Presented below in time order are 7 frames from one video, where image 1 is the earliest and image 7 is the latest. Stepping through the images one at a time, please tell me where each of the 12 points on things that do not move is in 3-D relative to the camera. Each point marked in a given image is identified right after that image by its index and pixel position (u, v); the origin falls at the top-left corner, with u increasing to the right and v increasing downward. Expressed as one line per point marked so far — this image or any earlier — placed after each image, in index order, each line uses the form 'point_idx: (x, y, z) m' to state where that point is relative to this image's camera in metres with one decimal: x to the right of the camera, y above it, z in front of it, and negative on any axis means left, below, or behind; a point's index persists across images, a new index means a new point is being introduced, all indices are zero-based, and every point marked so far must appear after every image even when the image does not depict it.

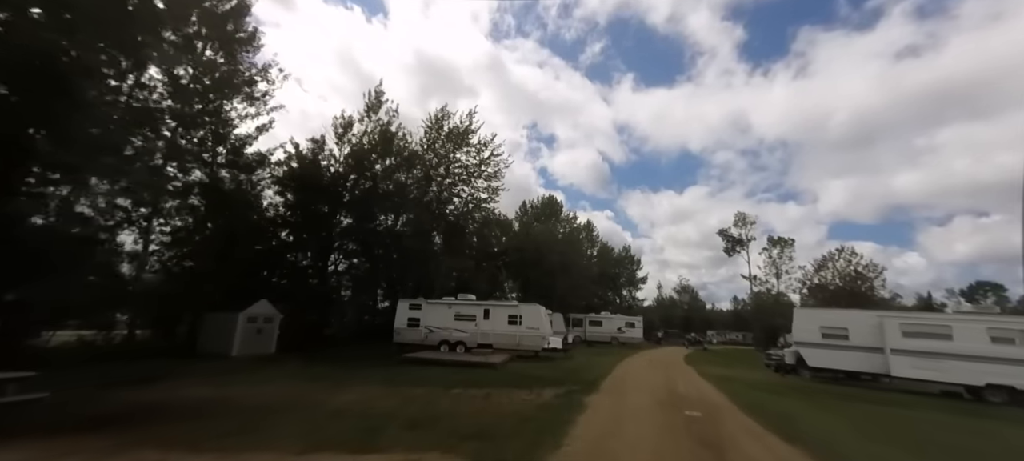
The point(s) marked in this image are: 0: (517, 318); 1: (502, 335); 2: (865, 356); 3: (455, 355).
0: (+0.2, -3.8, +18.1) m
1: (-0.4, -4.6, +18.1) m
2: (+11.9, -4.3, +13.9) m
3: (-2.4, -5.2, +16.9) m
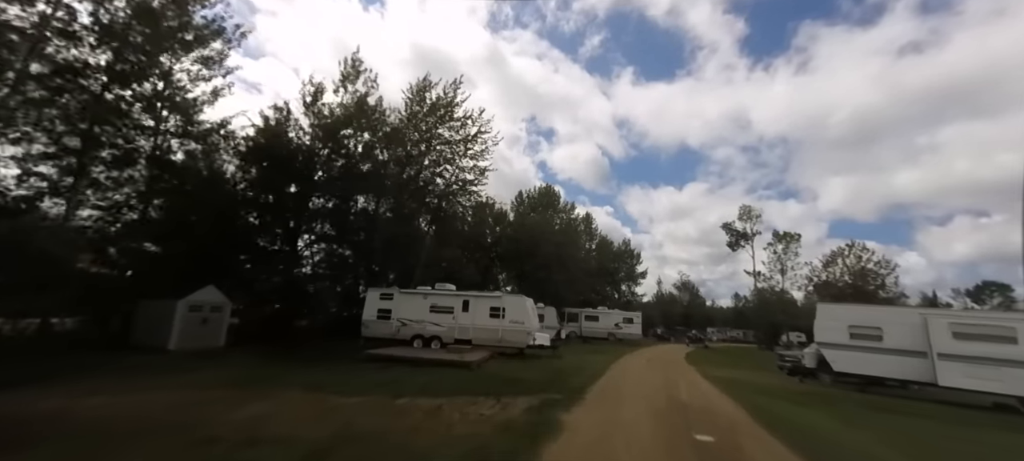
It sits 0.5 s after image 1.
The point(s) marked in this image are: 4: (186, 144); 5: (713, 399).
0: (-0.5, -3.1, +16.1) m
1: (-1.1, -3.8, +16.0) m
2: (+11.2, -3.8, +11.8) m
3: (-3.1, -4.4, +14.9) m
4: (-13.9, +3.7, +17.6) m
5: (+6.8, -5.6, +14.2) m
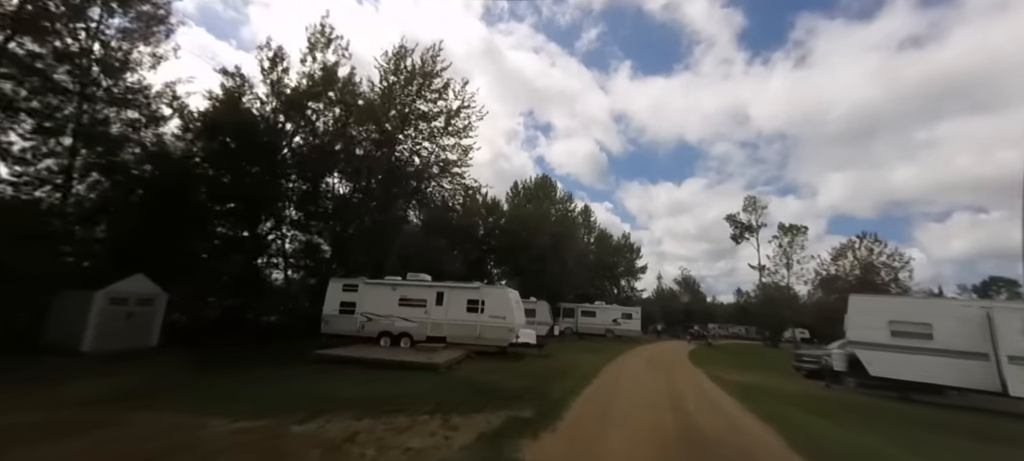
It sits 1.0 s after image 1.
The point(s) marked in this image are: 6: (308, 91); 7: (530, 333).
0: (-1.2, -2.5, +14.0) m
1: (-1.8, -3.2, +14.0) m
2: (+10.5, -3.2, +9.8) m
3: (-3.7, -3.8, +12.9) m
4: (-14.5, +4.4, +15.4) m
5: (+6.2, -5.0, +12.1) m
6: (-9.5, +6.5, +19.3) m
7: (+0.7, -3.7, +14.9) m
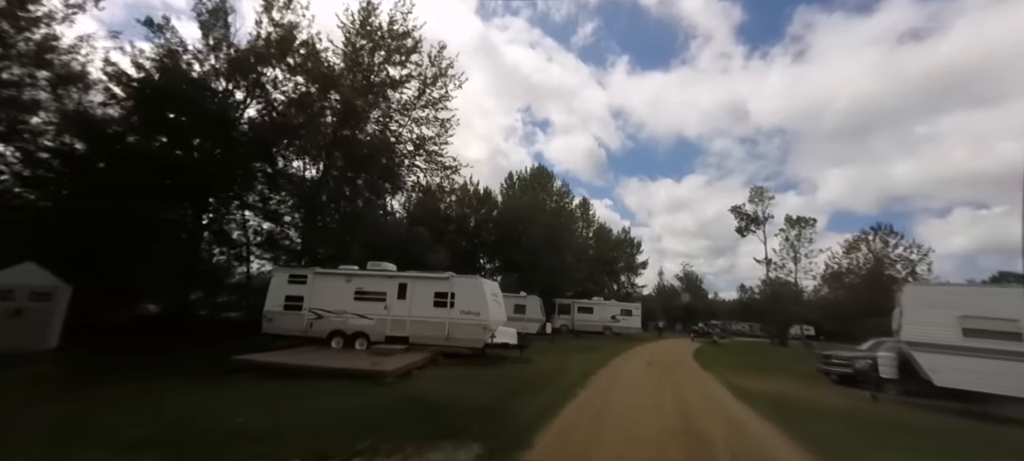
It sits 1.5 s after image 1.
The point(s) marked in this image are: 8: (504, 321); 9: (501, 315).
0: (-1.9, -1.9, +11.7) m
1: (-2.5, -2.6, +11.7) m
2: (+9.8, -2.6, +7.5) m
3: (-4.4, -3.2, +10.6) m
4: (-15.3, +4.9, +13.1) m
5: (+5.5, -4.4, +9.9) m
6: (-10.2, +7.1, +16.9) m
7: (0.0, -3.1, +12.6) m
8: (-0.3, -2.9, +13.2) m
9: (-0.4, -2.6, +12.8) m
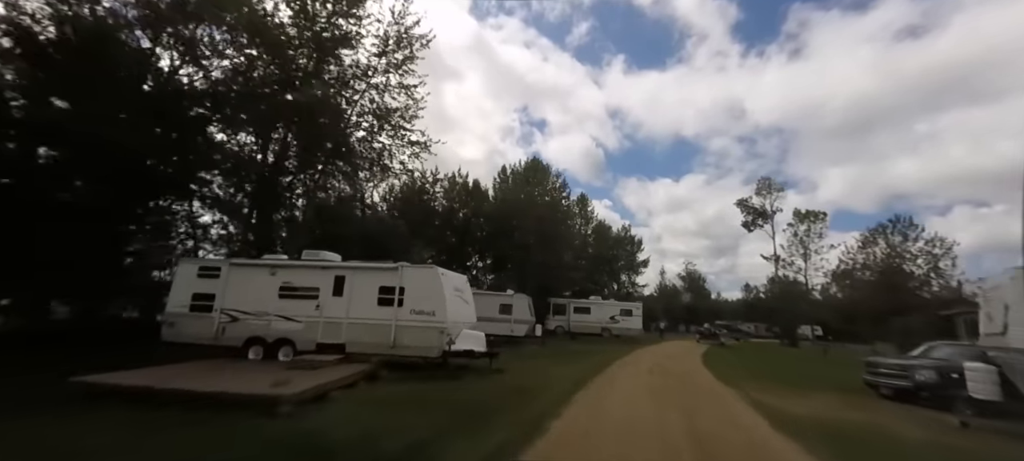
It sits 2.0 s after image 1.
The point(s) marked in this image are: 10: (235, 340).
0: (-2.6, -1.4, +9.2) m
1: (-3.2, -2.1, +9.1) m
2: (+9.1, -2.0, +4.9) m
3: (-5.2, -2.7, +8.0) m
4: (-16.1, +5.3, +10.6) m
5: (+4.7, -3.9, +7.3) m
6: (-11.0, +7.5, +14.4) m
7: (-0.8, -2.6, +10.0) m
8: (-1.1, -2.4, +10.7) m
9: (-1.1, -2.1, +10.3) m
10: (-6.3, -2.5, +9.4) m
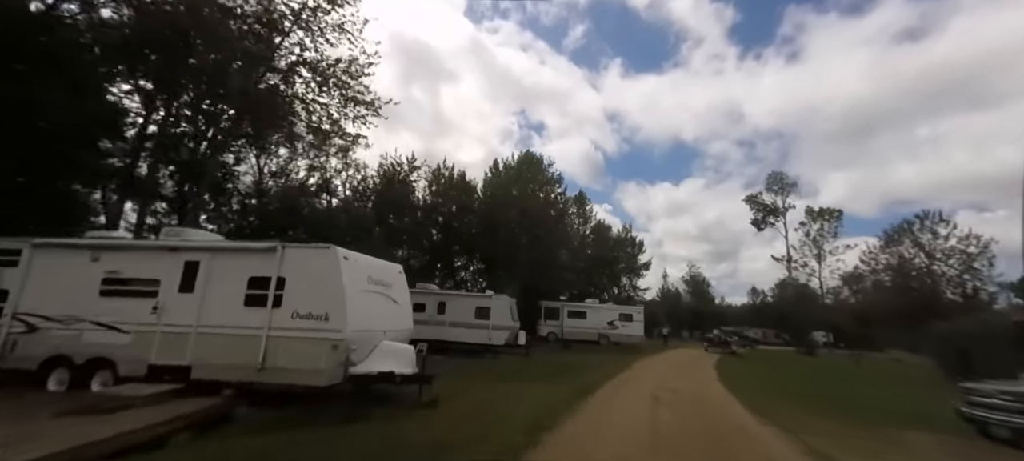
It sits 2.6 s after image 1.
0: (-3.5, -0.8, +6.0) m
1: (-4.2, -1.6, +5.9) m
2: (+8.1, -1.4, +1.7) m
3: (-6.1, -2.2, +4.8) m
4: (-17.0, +5.9, +7.5) m
5: (+3.8, -3.3, +4.1) m
6: (-11.9, +8.0, +11.3) m
7: (-1.7, -2.0, +6.9) m
8: (-2.0, -1.8, +7.5) m
9: (-2.1, -1.6, +7.1) m
10: (-7.2, -1.9, +6.2) m
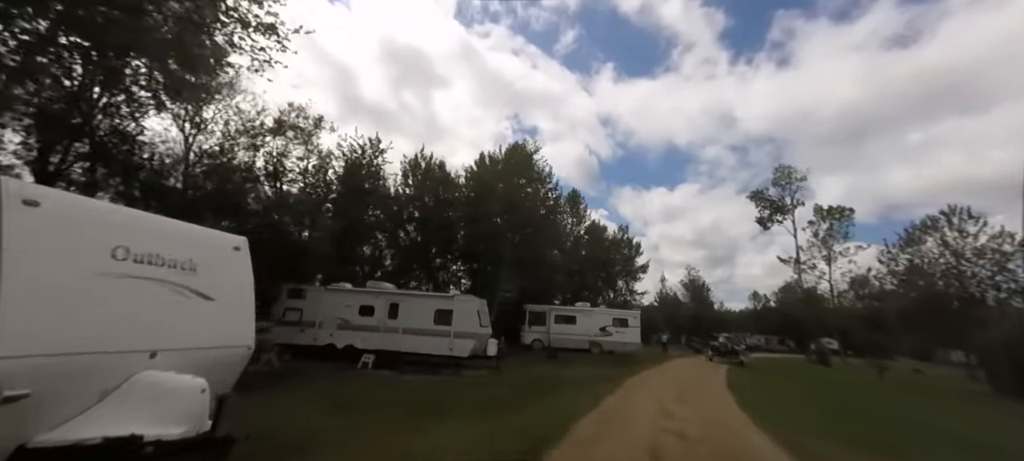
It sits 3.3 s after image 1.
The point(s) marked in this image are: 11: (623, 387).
0: (-4.5, -0.2, +2.7) m
1: (-5.2, -0.9, +2.7) m
2: (+7.2, -0.8, -1.5) m
3: (-7.1, -1.5, +1.5) m
4: (-17.9, +6.6, +4.2) m
5: (+2.8, -2.7, +0.8) m
6: (-12.9, +8.6, +8.1) m
7: (-2.7, -1.4, +3.6) m
8: (-3.0, -1.2, +4.2) m
9: (-3.1, -1.0, +3.8) m
10: (-8.2, -1.3, +2.9) m
11: (+3.9, -5.5, +14.1) m
